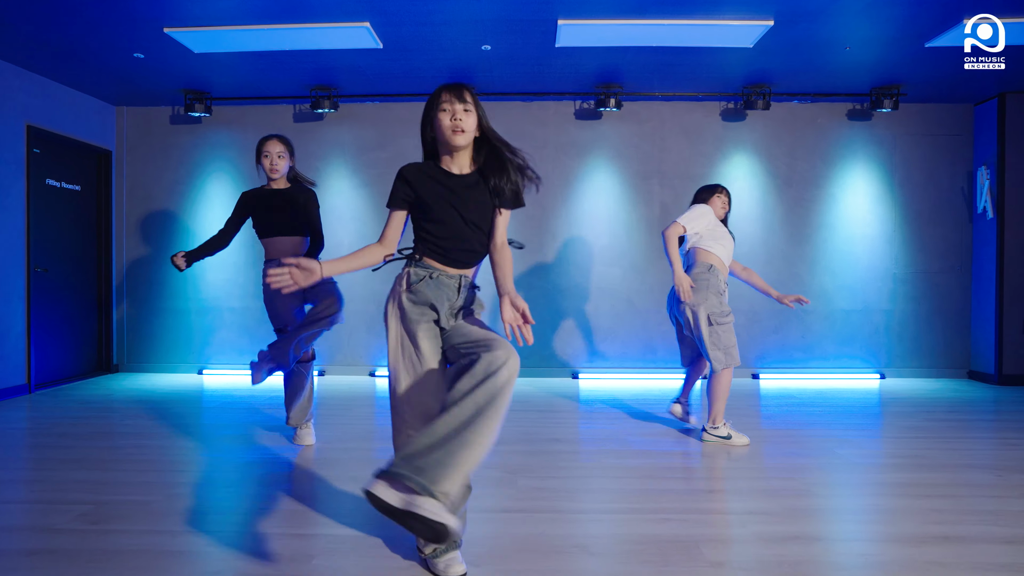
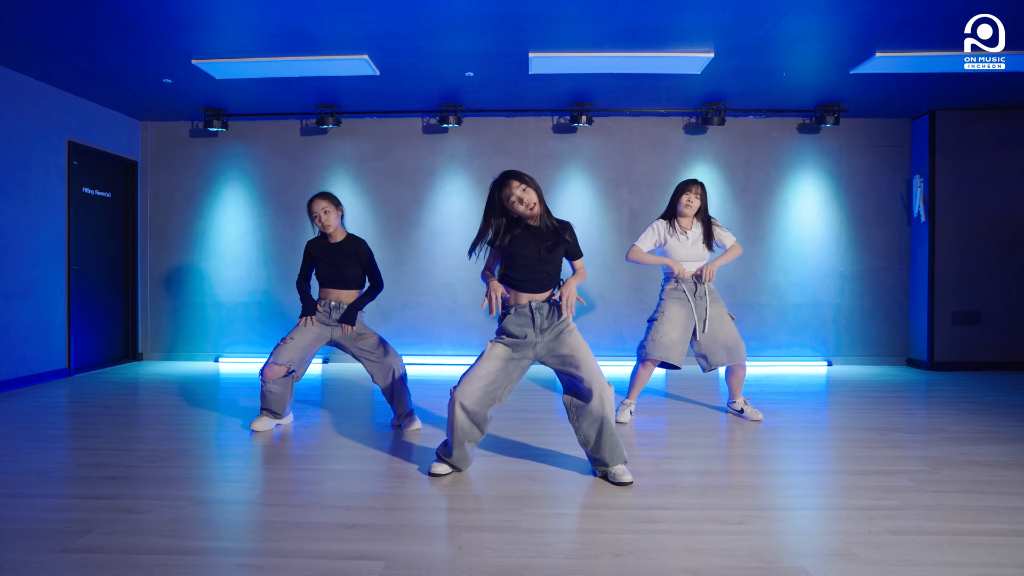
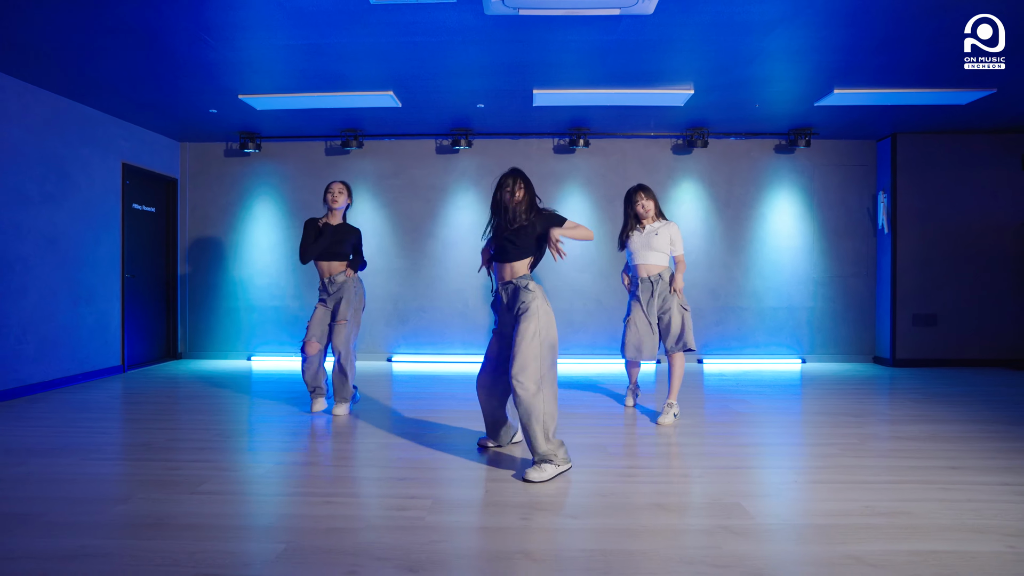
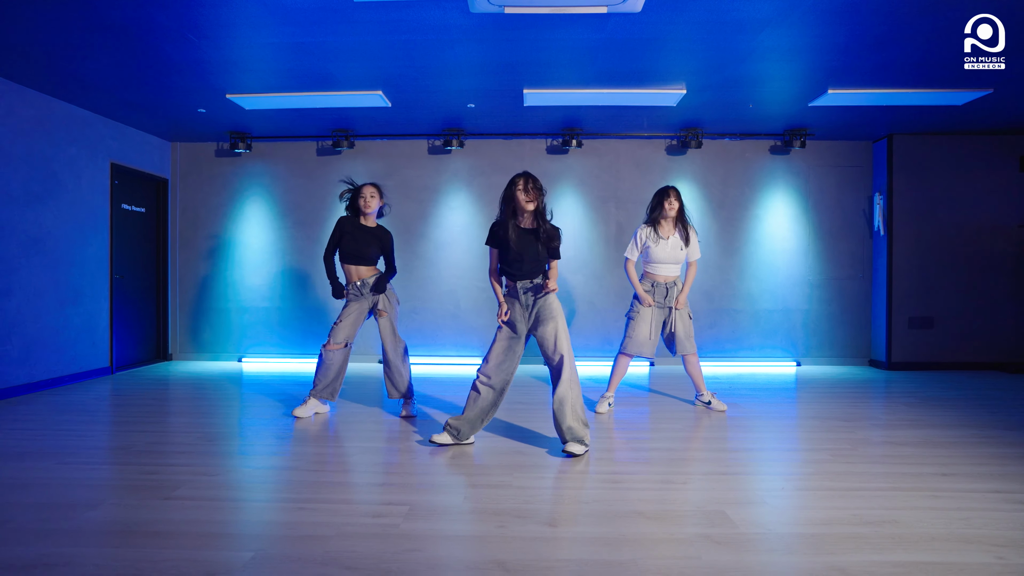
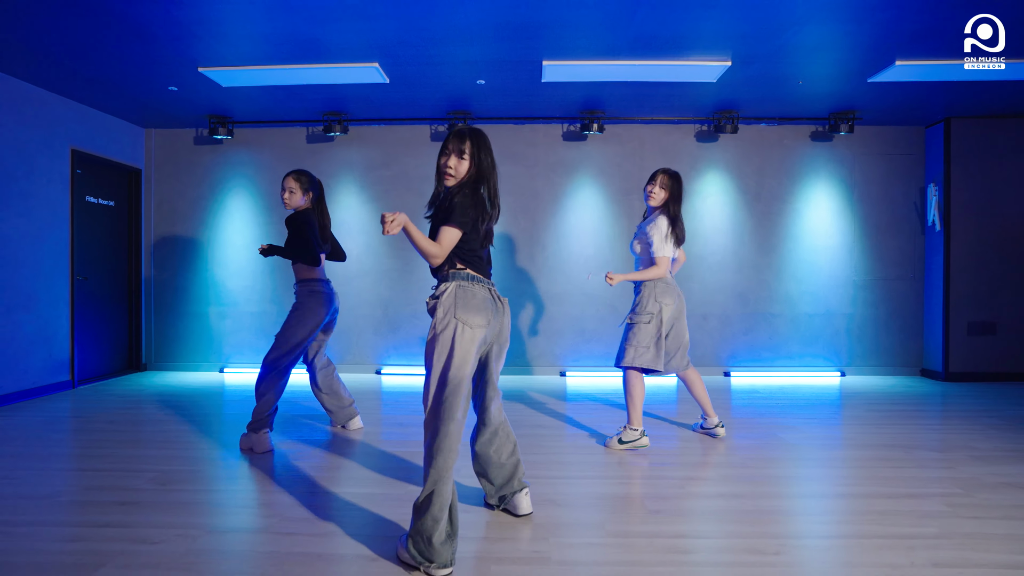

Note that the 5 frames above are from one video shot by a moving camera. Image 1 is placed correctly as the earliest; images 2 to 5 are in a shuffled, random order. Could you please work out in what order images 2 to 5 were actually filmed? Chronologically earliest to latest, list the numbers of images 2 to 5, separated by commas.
5, 3, 2, 4
